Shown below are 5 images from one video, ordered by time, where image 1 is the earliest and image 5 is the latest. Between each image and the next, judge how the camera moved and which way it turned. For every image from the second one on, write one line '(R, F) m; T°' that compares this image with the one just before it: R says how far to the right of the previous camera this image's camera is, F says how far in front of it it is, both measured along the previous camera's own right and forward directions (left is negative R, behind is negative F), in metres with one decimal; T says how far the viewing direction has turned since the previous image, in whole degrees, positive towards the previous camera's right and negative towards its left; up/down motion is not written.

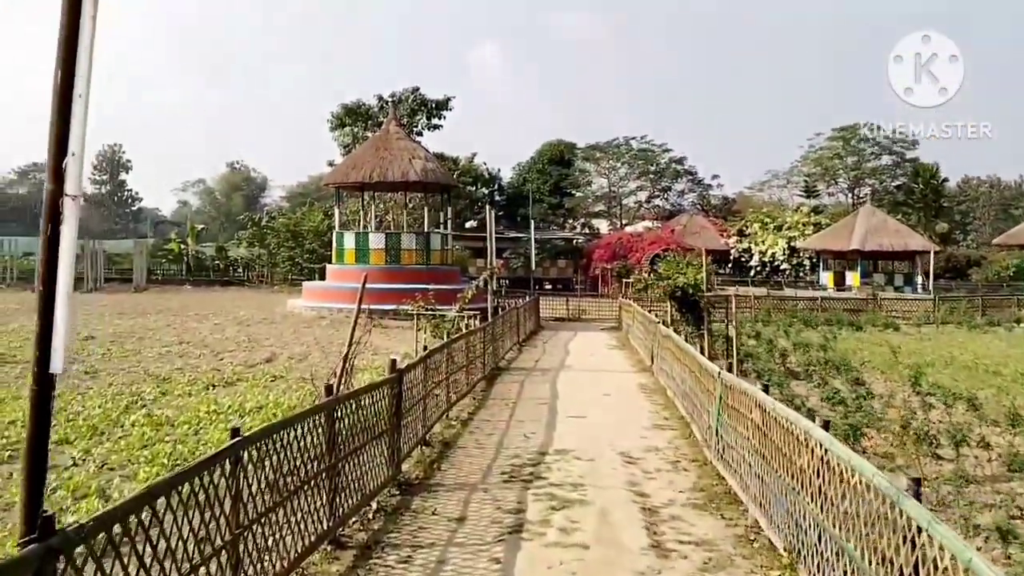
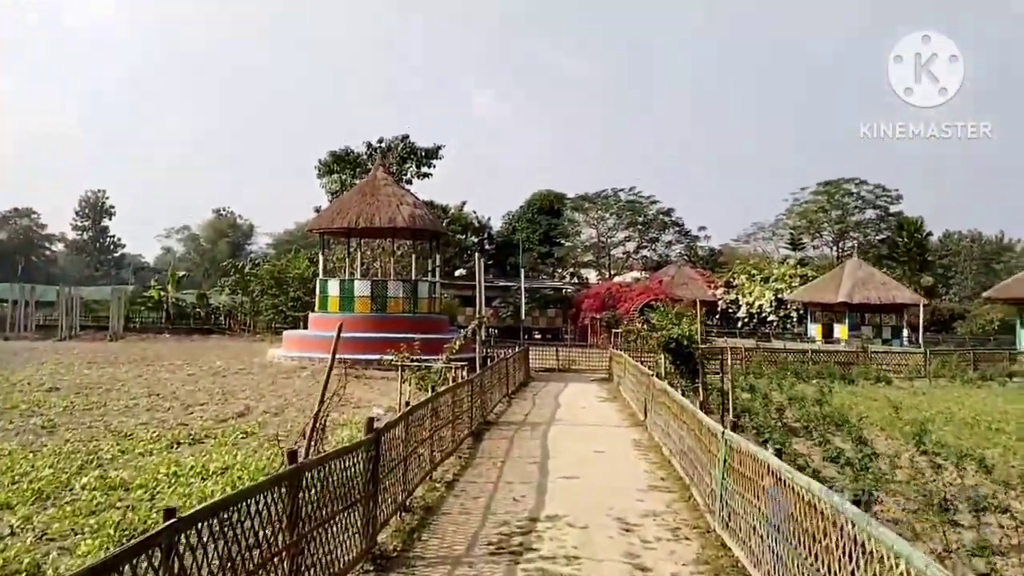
(0.0, +0.6) m; +1°
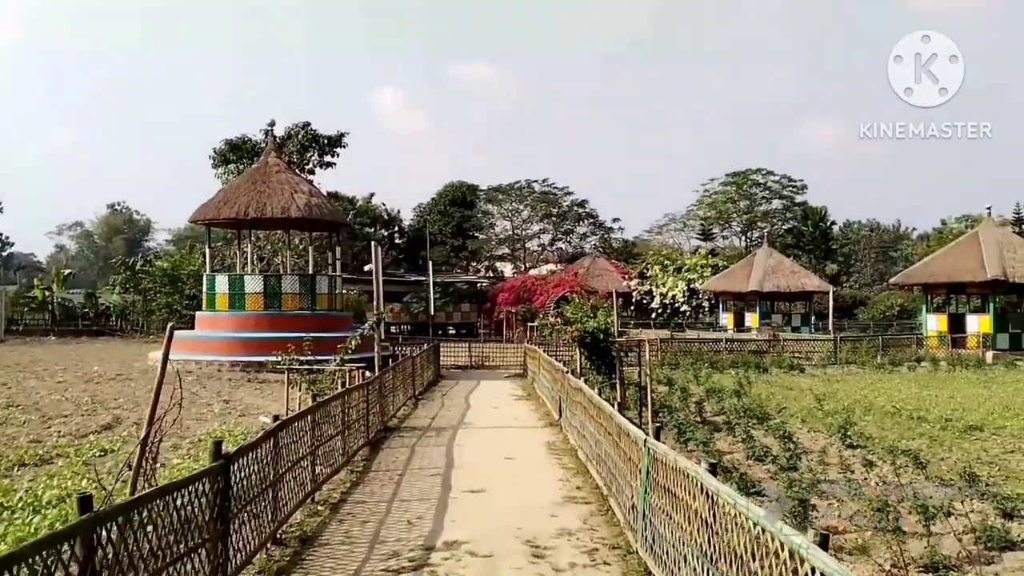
(+0.2, +1.1) m; +5°
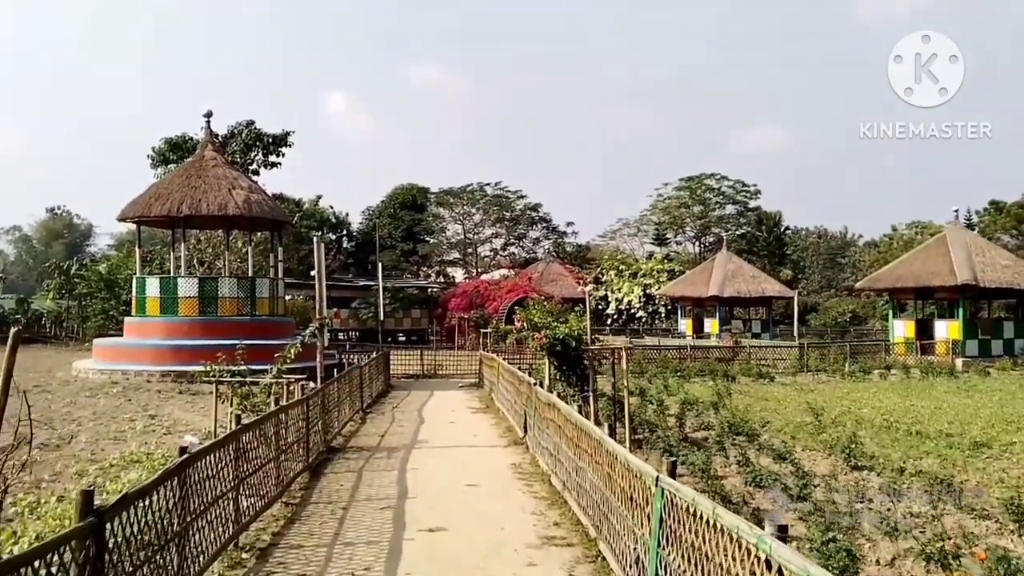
(-0.1, +1.5) m; +3°
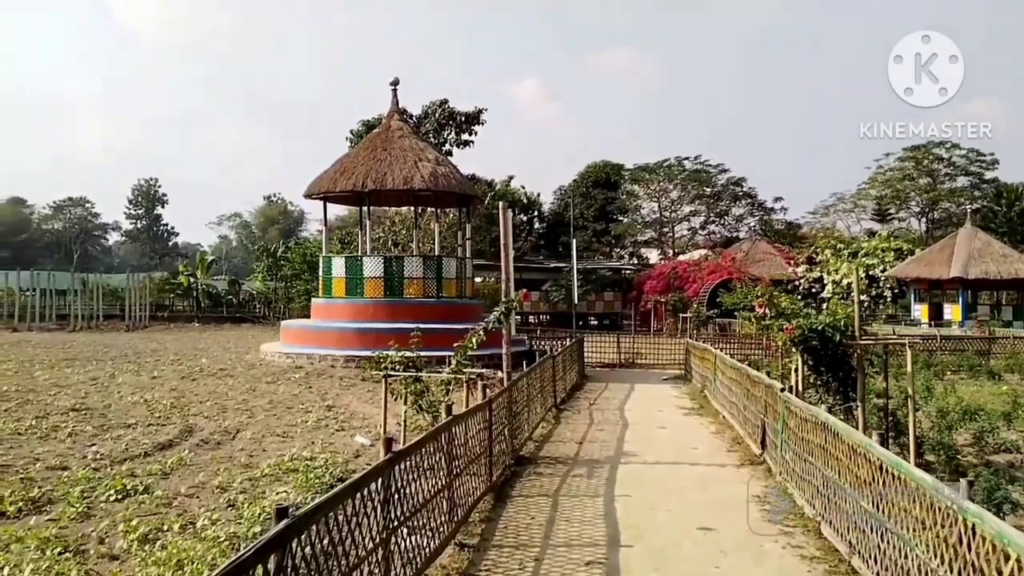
(-0.5, +2.4) m; -12°
